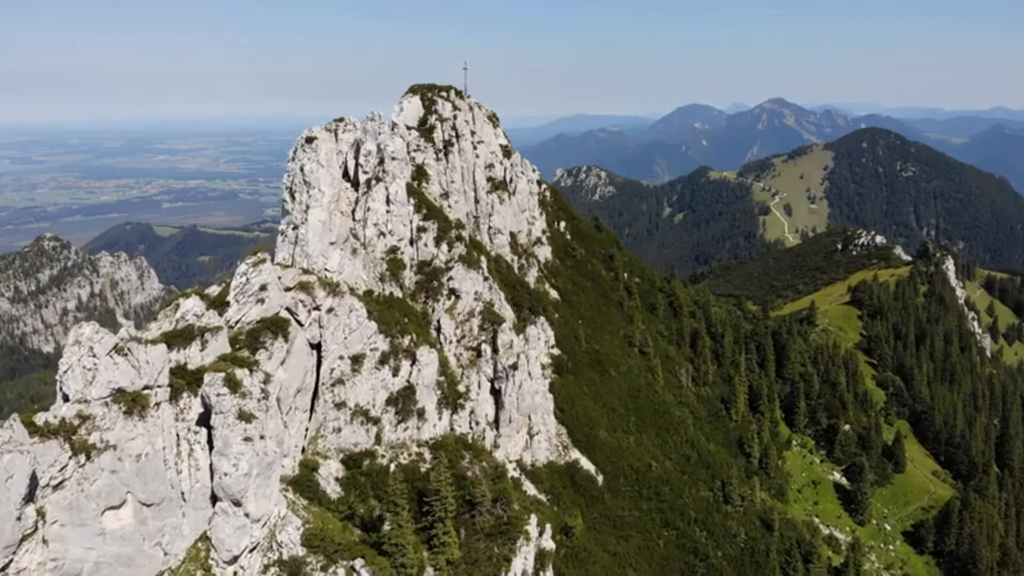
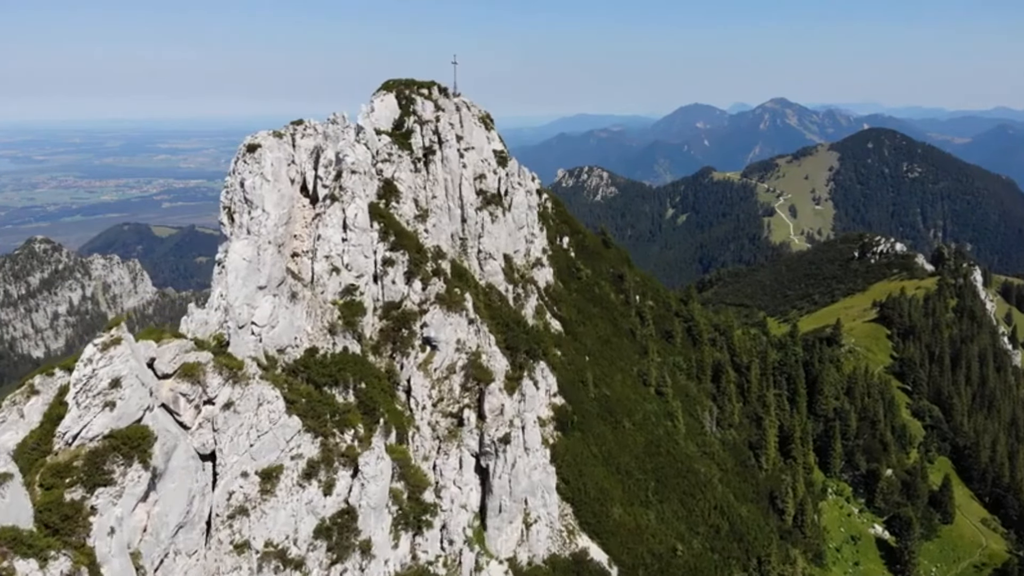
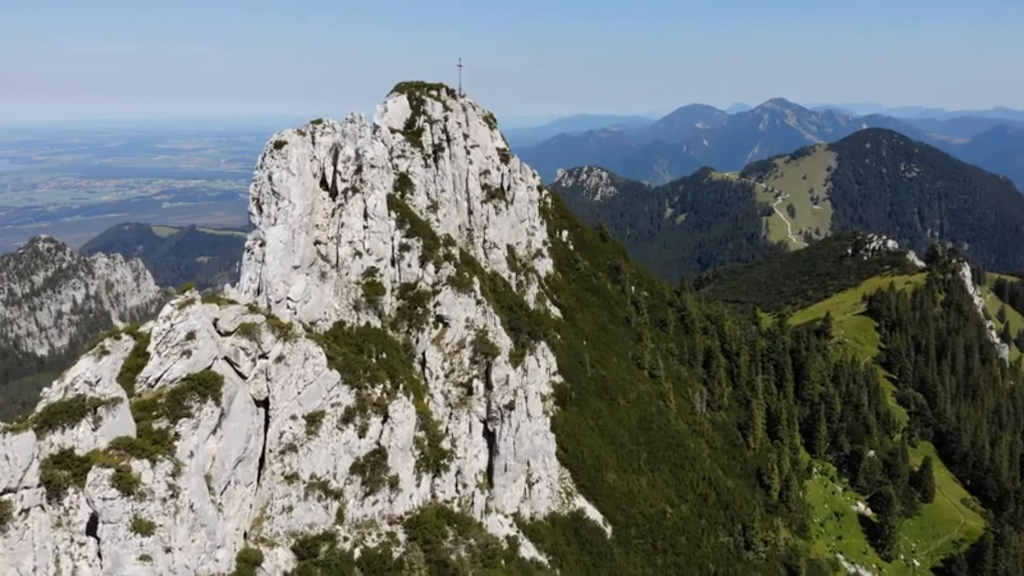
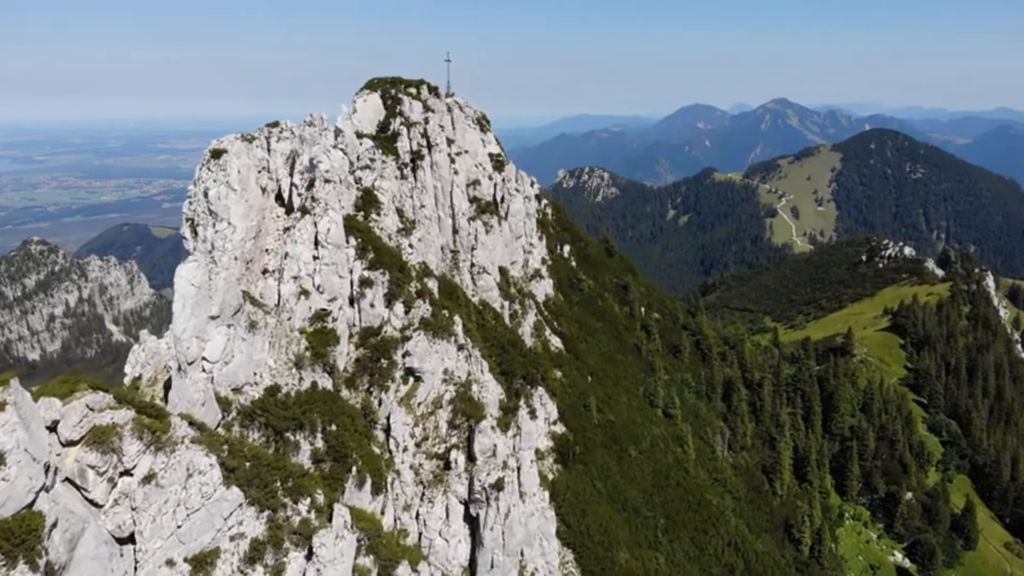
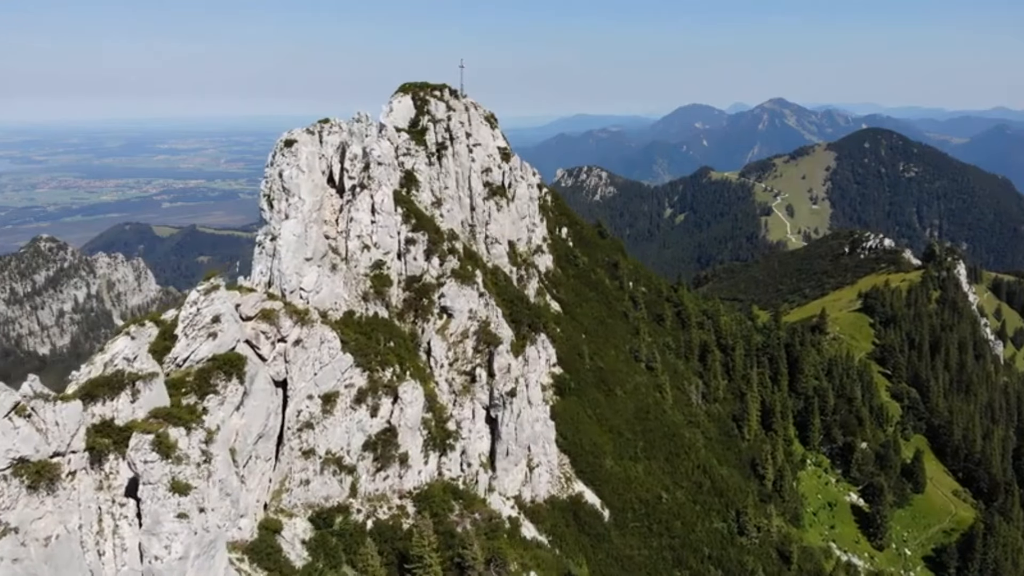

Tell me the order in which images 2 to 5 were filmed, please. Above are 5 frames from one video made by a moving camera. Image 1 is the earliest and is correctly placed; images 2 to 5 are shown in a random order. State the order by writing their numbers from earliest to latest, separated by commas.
5, 3, 2, 4
